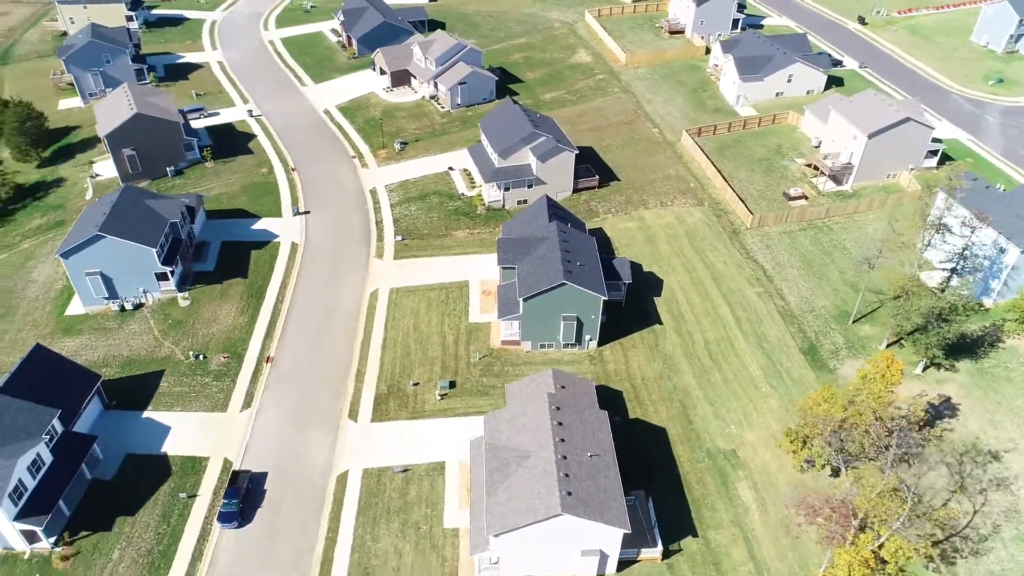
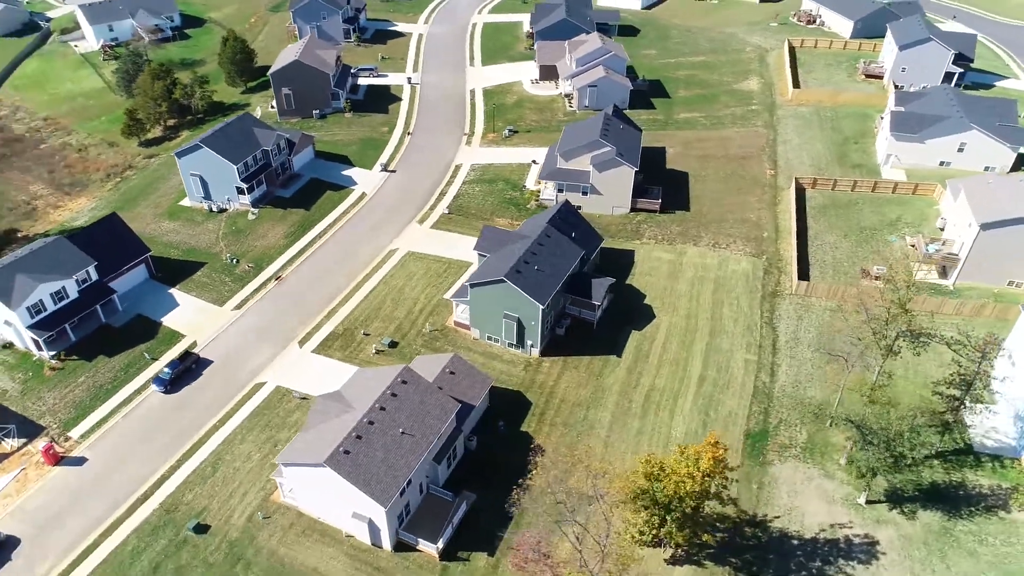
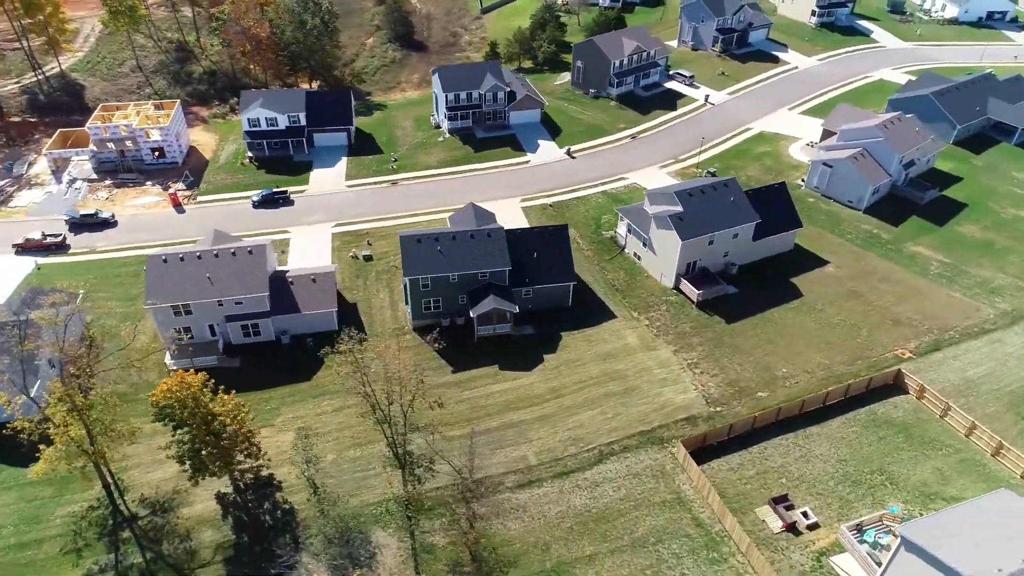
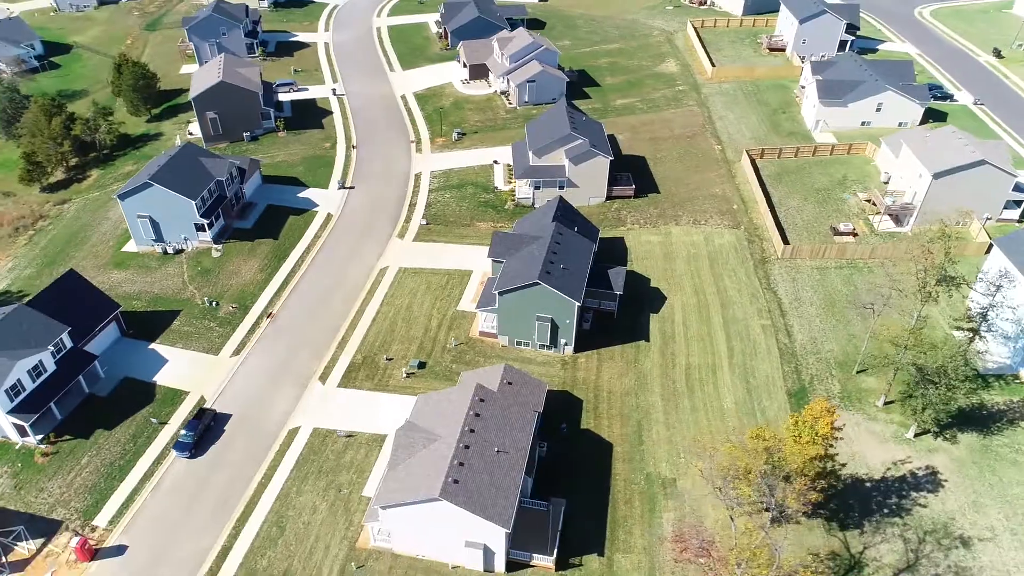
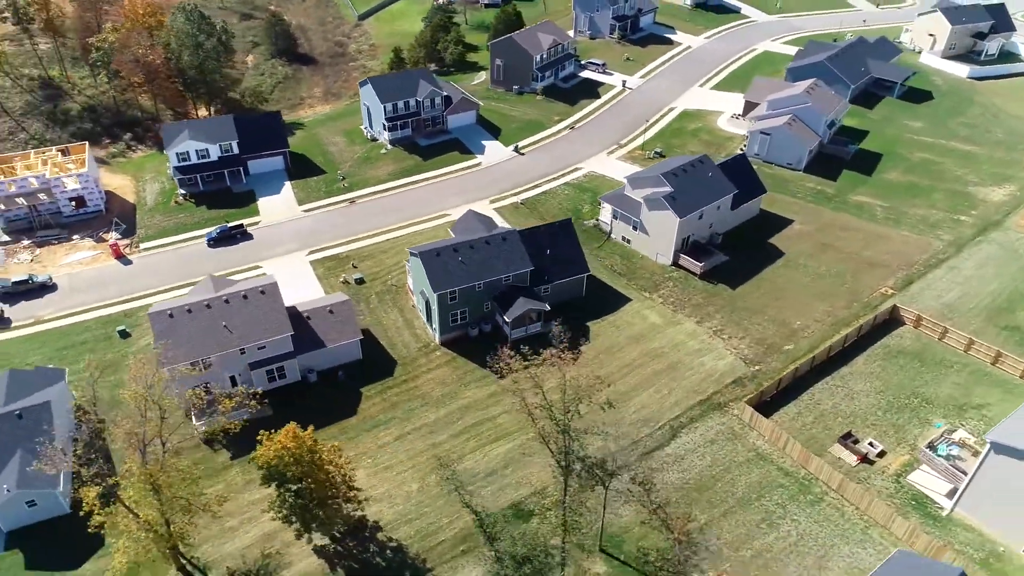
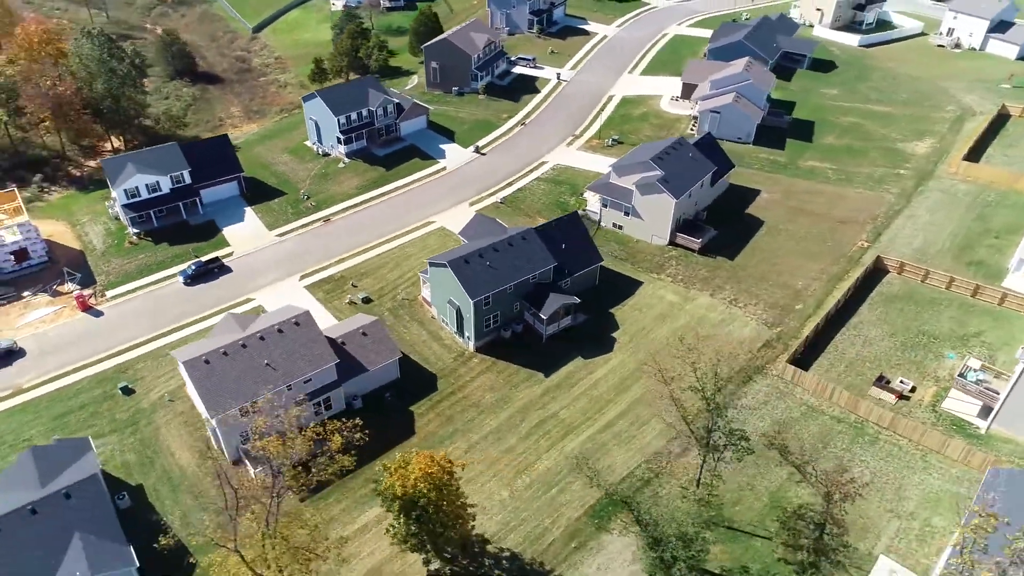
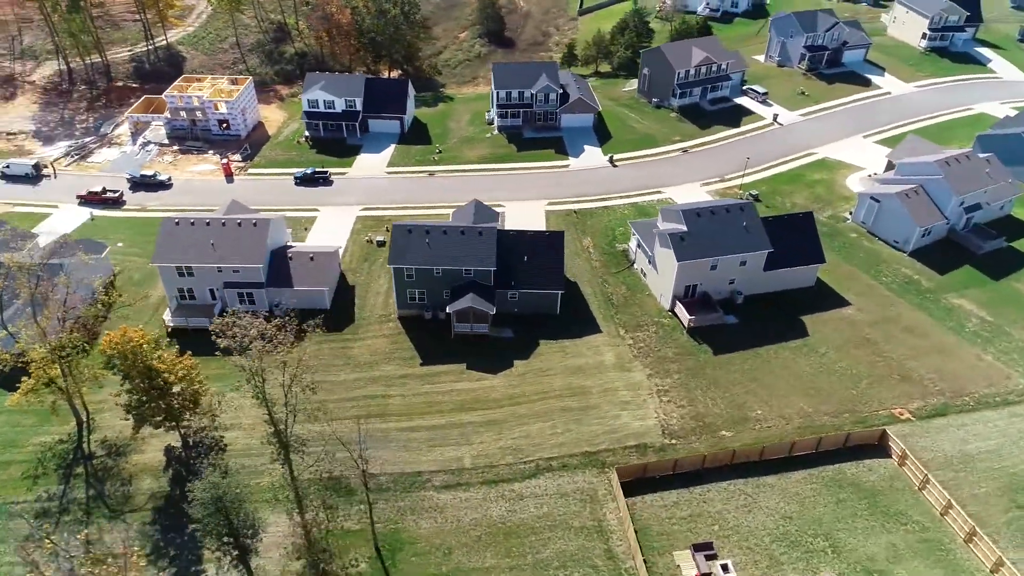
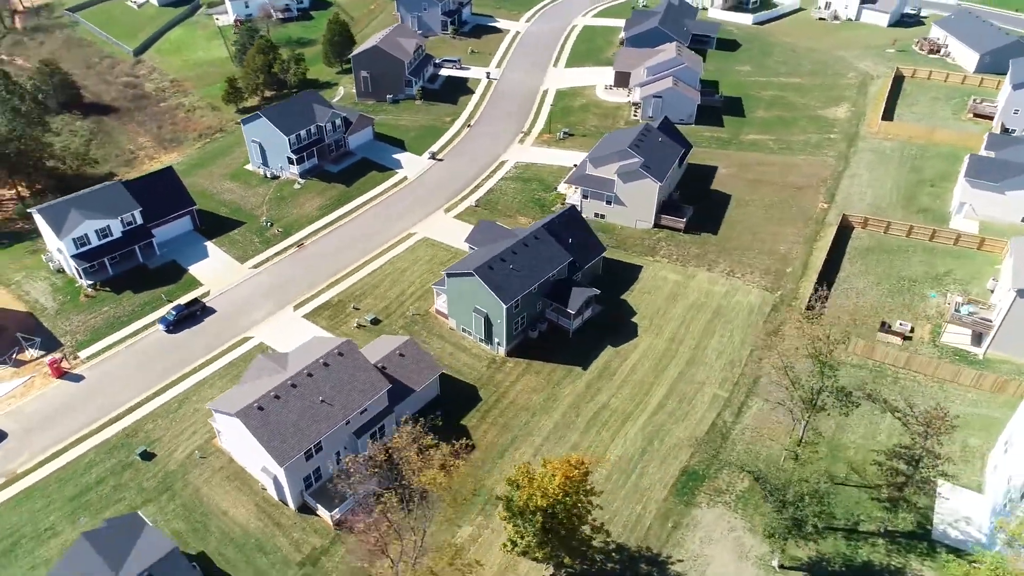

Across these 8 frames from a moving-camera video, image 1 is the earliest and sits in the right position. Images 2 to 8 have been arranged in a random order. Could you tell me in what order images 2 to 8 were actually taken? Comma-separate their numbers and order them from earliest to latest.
4, 2, 8, 6, 5, 3, 7
